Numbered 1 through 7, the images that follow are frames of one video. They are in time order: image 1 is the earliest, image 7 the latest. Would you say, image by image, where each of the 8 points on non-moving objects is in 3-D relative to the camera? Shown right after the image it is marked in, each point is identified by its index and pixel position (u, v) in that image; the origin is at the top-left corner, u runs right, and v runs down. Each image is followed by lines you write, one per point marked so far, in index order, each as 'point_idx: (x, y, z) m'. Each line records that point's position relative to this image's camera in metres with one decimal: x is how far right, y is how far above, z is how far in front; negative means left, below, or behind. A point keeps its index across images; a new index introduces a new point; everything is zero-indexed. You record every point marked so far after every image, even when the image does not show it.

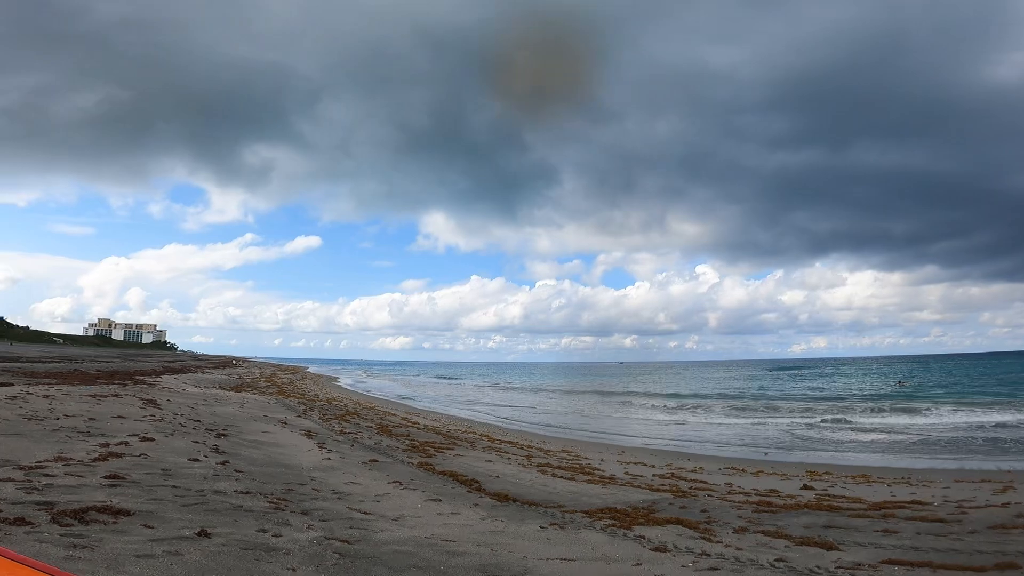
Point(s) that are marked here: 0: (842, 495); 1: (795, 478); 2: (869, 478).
0: (+7.7, -5.0, +11.0) m
1: (+8.7, -5.8, +14.5) m
2: (+10.6, -5.8, +13.8) m
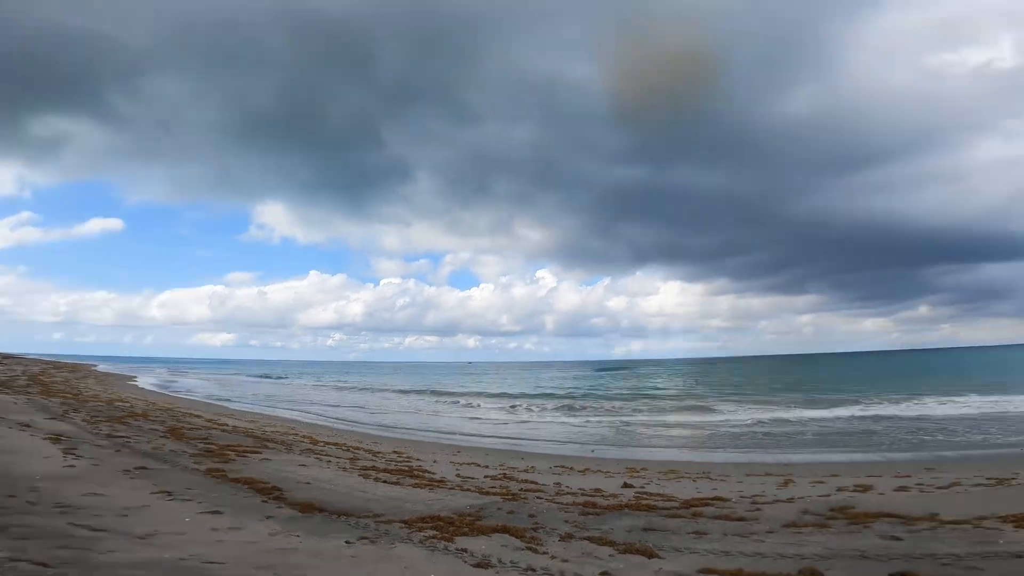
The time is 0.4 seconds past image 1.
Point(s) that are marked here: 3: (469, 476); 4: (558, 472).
0: (+3.6, -5.2, +11.7) m
1: (+3.3, -6.1, +15.4) m
2: (+5.4, -6.1, +15.3) m
3: (-1.4, -5.8, +15.0) m
4: (+1.6, -6.4, +16.5) m
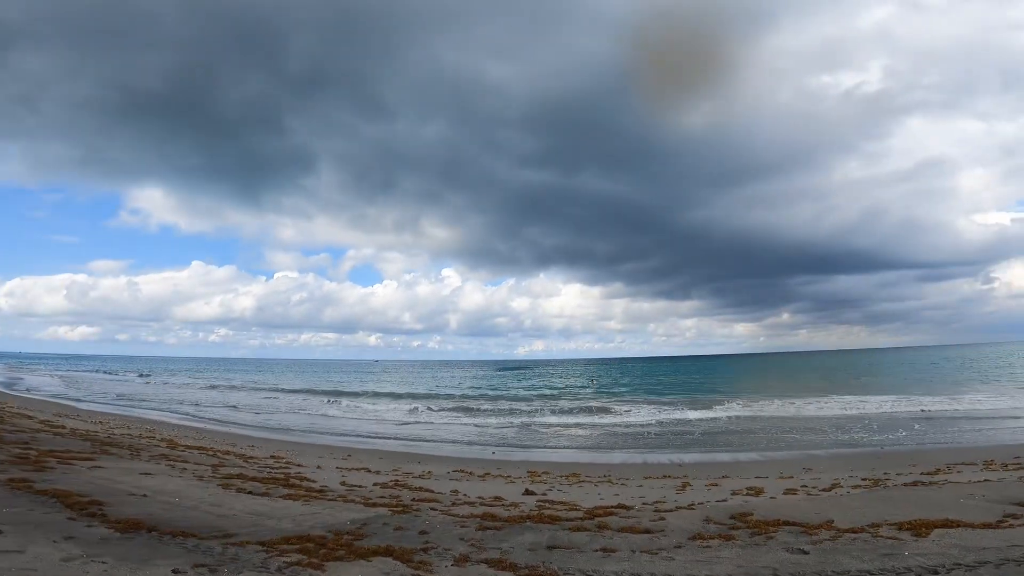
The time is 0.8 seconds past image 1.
0: (+1.1, -5.1, +11.1) m
1: (+0.1, -6.0, +14.7) m
2: (+2.1, -6.1, +15.0) m
3: (-4.4, -5.5, +13.4) m
4: (-1.8, -6.2, +15.4) m
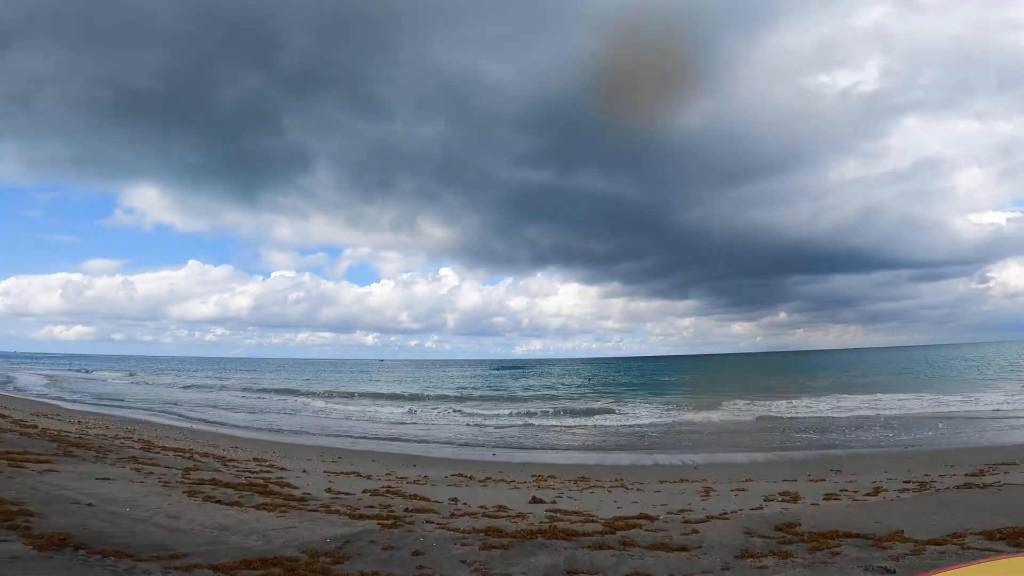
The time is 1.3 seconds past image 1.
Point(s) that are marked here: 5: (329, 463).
0: (+1.3, -4.7, +9.8) m
1: (+0.2, -5.6, +13.3) m
2: (+2.3, -5.7, +13.6) m
3: (-4.3, -5.1, +12.0) m
4: (-1.7, -5.8, +14.1) m
5: (-6.7, -6.4, +17.3) m
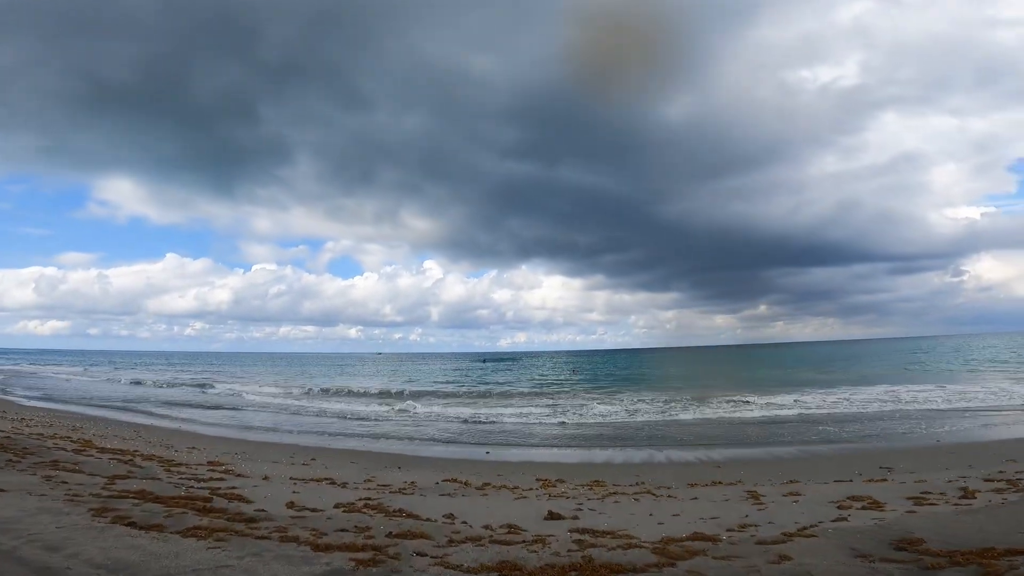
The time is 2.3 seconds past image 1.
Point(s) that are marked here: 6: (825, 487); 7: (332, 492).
0: (+1.5, -4.0, +7.5) m
1: (+0.4, -4.8, +11.0) m
2: (+2.4, -4.9, +11.4) m
3: (-4.1, -4.4, +9.6) m
4: (-1.6, -5.0, +11.7) m
5: (-6.7, -5.6, +14.9) m
6: (+7.0, -4.5, +10.6) m
7: (-4.2, -4.8, +11.2) m
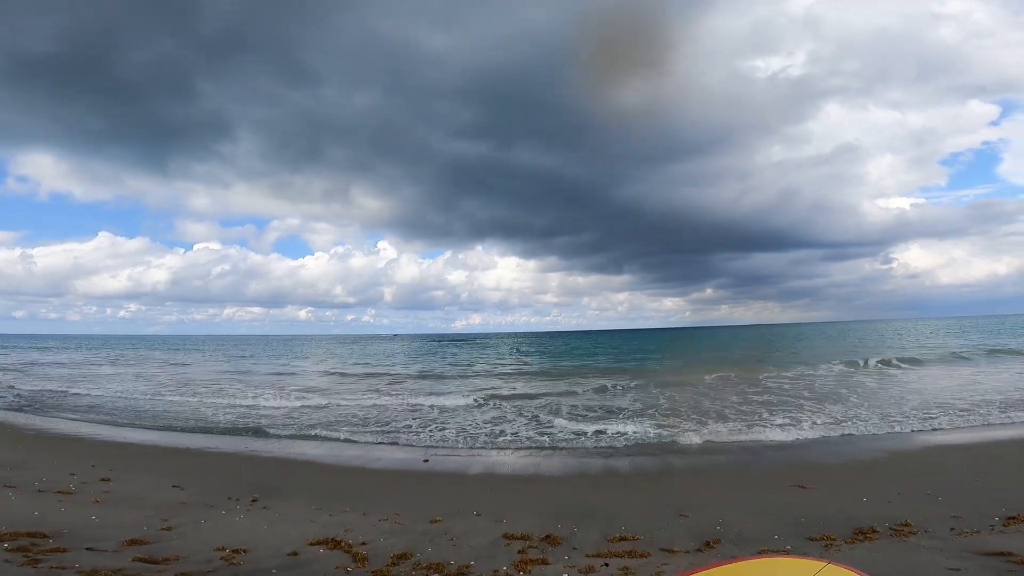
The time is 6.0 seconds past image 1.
0: (+1.3, -2.4, +1.1) m
1: (-0.2, -3.0, +4.5) m
2: (+1.8, -3.1, +5.1) m
3: (-4.5, -2.6, +2.6) m
4: (-2.2, -3.2, +5.0) m
5: (-7.6, -3.6, +7.6) m
6: (+6.5, -2.9, +4.7) m
7: (-4.8, -3.0, +4.2) m
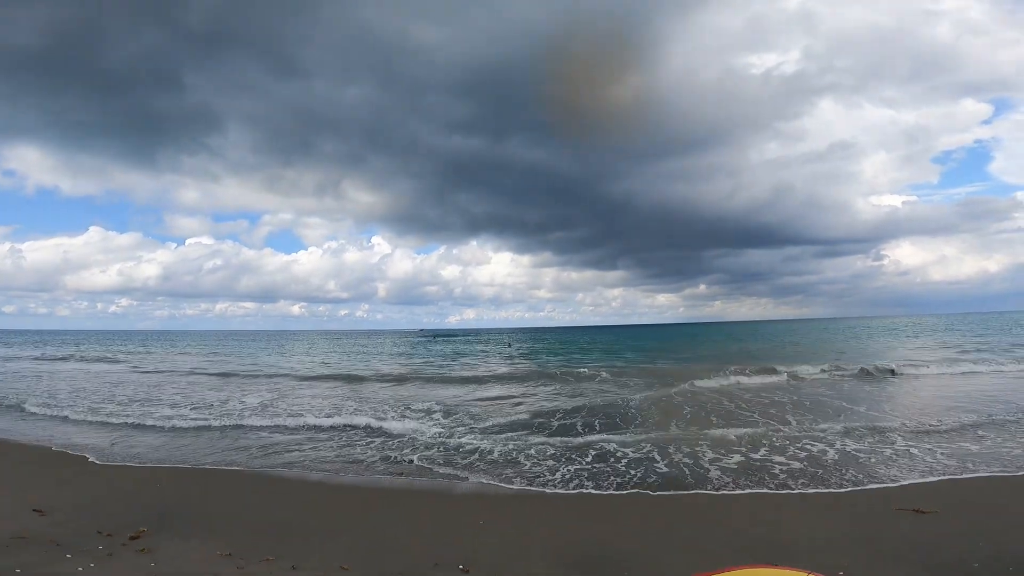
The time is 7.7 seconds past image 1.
0: (+1.4, -2.2, -0.9) m
1: (-0.1, -2.8, +2.4) m
2: (+1.9, -2.9, +3.1) m
3: (-4.4, -2.4, +0.5) m
4: (-2.1, -3.0, +2.9) m
5: (-7.6, -3.3, +5.5) m
6: (+6.6, -2.6, +2.7) m
7: (-4.7, -2.7, +2.1) m
